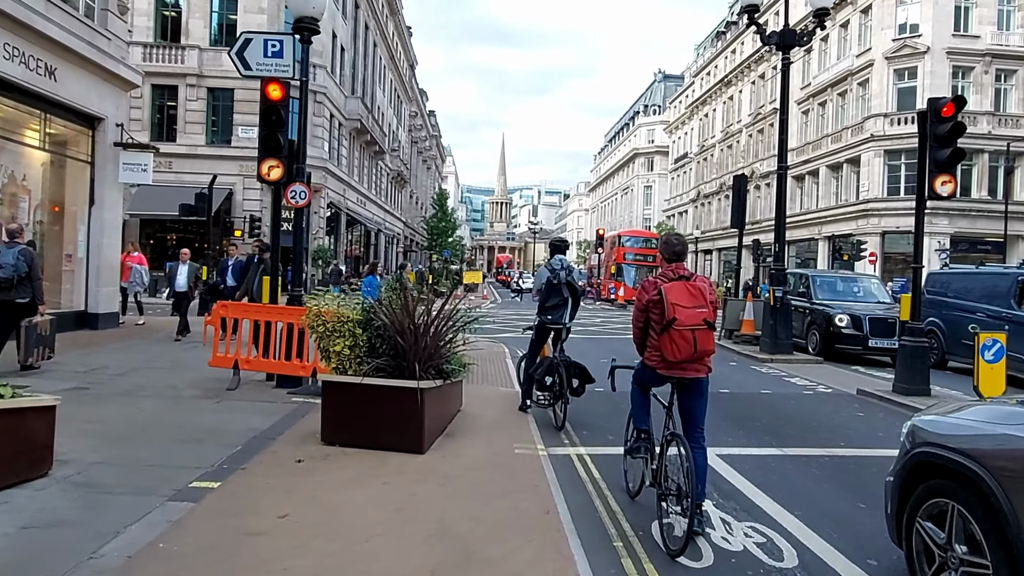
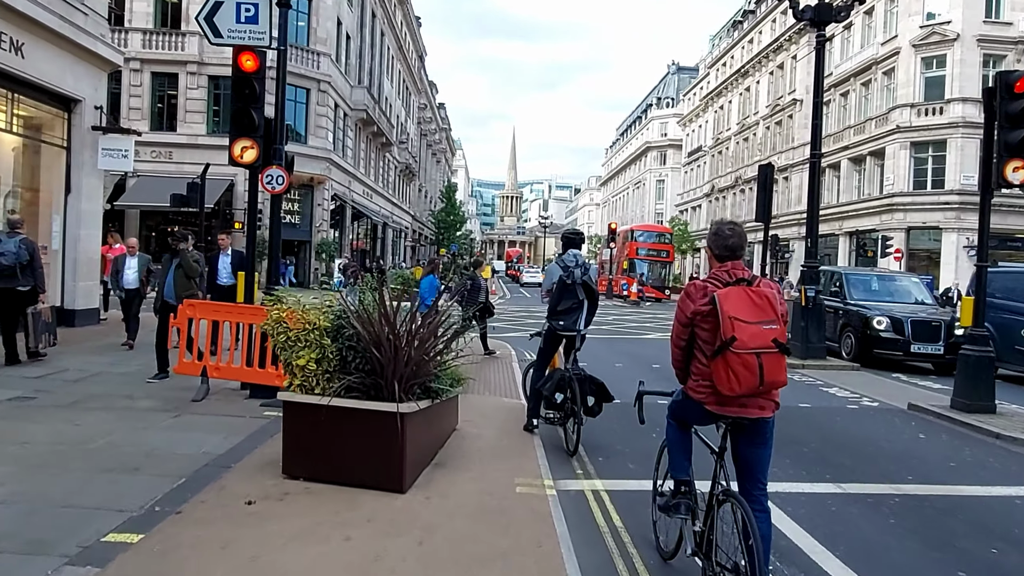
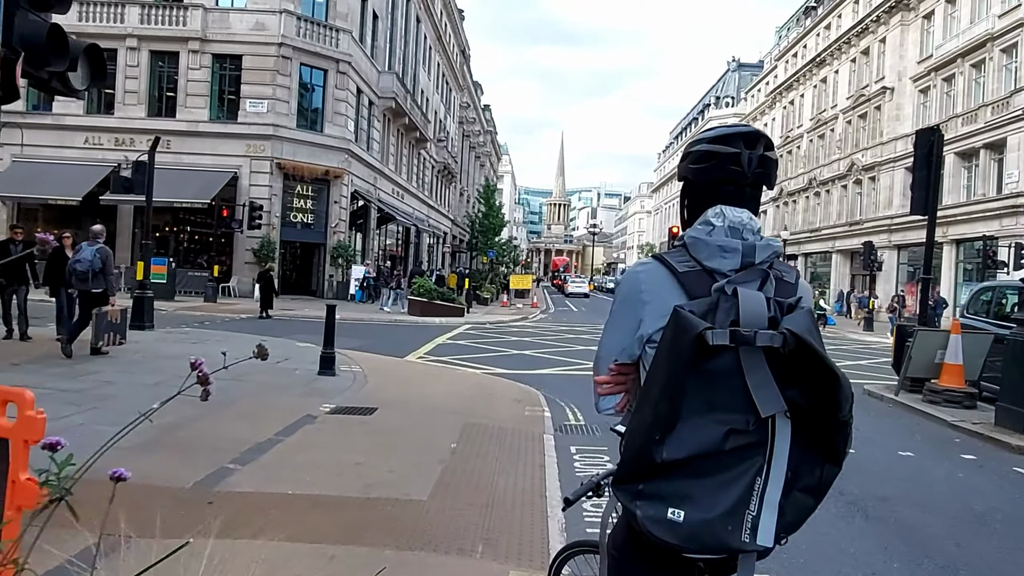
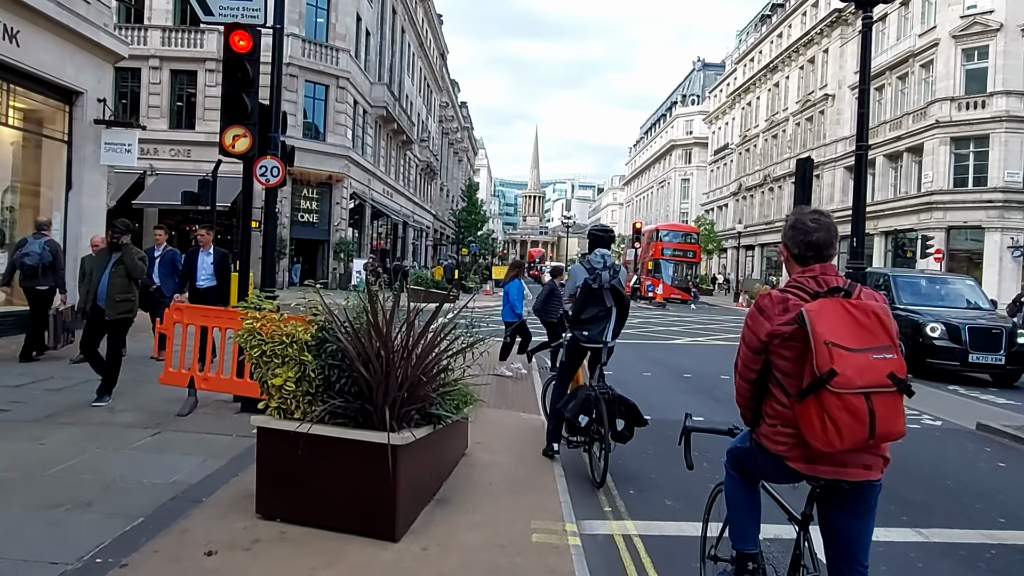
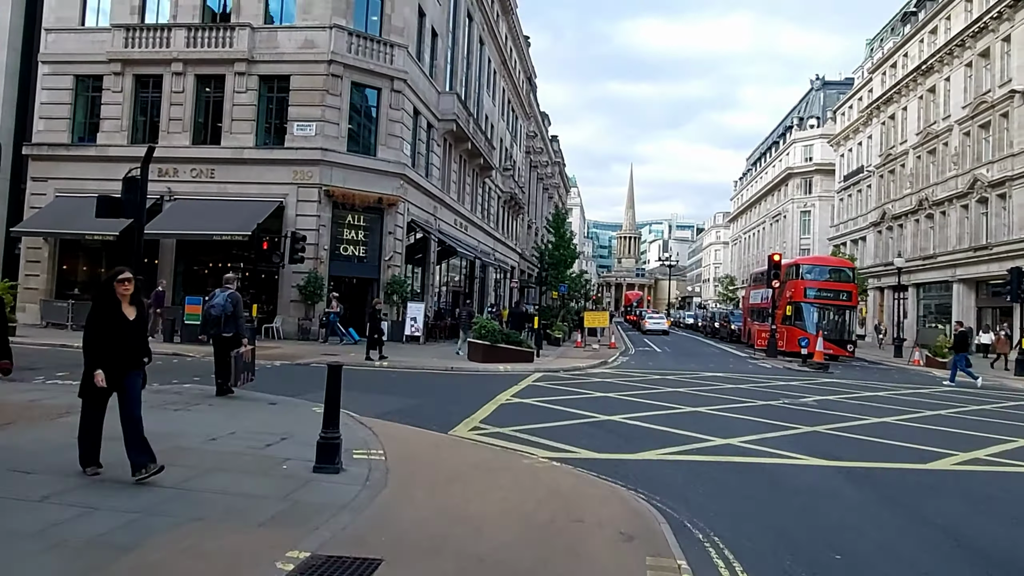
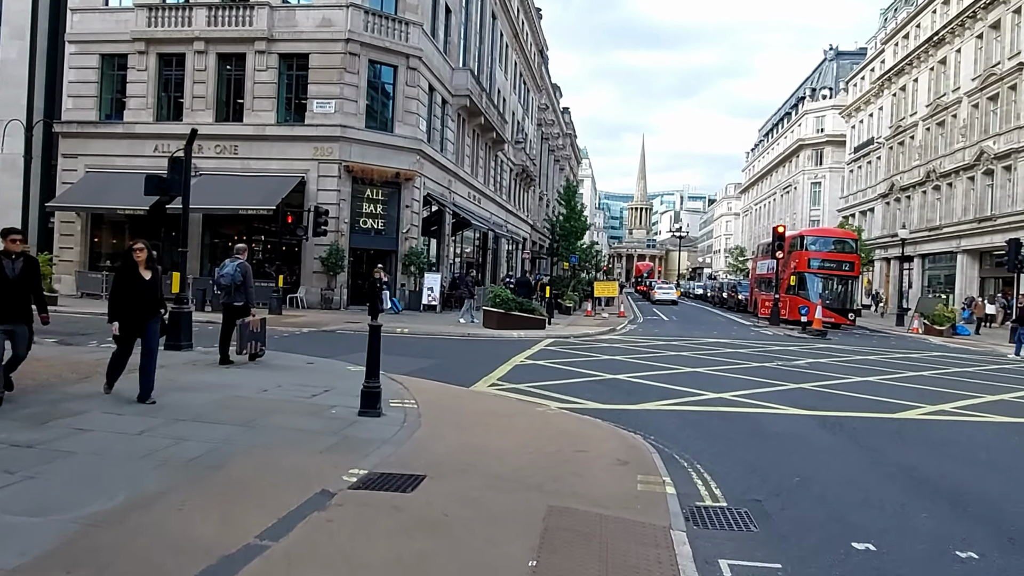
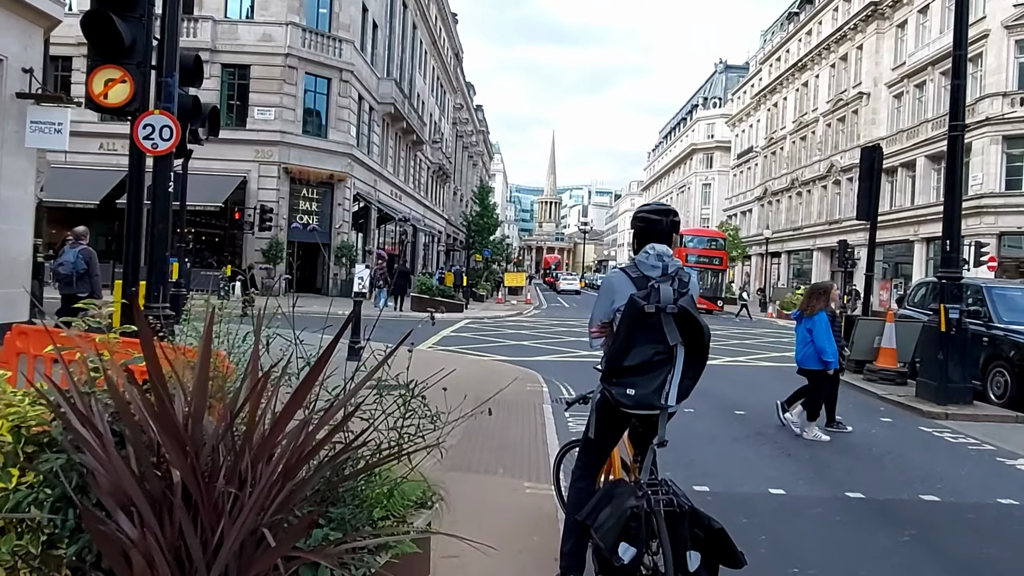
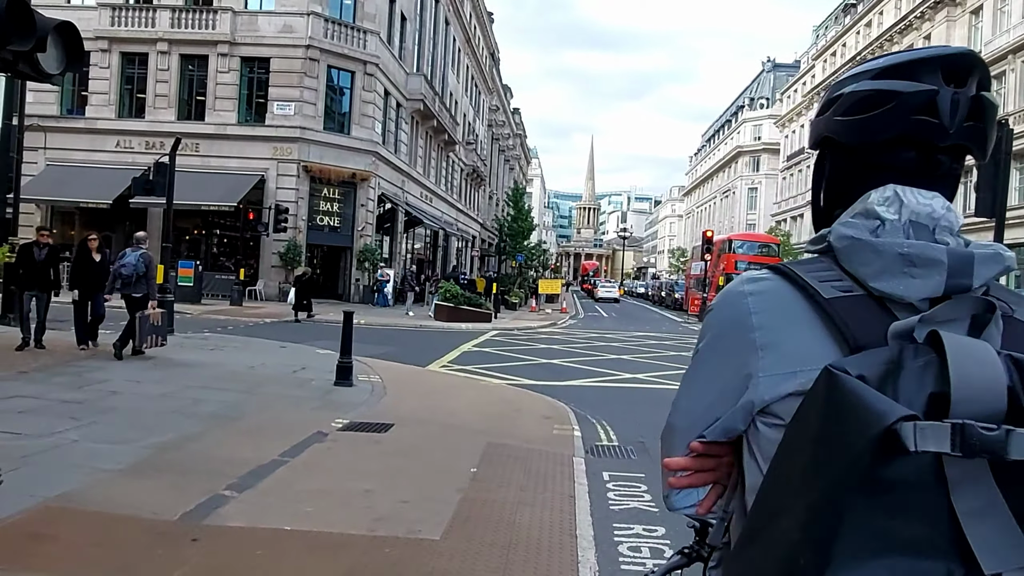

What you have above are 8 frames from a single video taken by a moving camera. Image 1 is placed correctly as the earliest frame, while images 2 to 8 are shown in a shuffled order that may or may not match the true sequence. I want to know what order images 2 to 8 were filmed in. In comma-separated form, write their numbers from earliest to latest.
2, 4, 7, 3, 8, 6, 5
